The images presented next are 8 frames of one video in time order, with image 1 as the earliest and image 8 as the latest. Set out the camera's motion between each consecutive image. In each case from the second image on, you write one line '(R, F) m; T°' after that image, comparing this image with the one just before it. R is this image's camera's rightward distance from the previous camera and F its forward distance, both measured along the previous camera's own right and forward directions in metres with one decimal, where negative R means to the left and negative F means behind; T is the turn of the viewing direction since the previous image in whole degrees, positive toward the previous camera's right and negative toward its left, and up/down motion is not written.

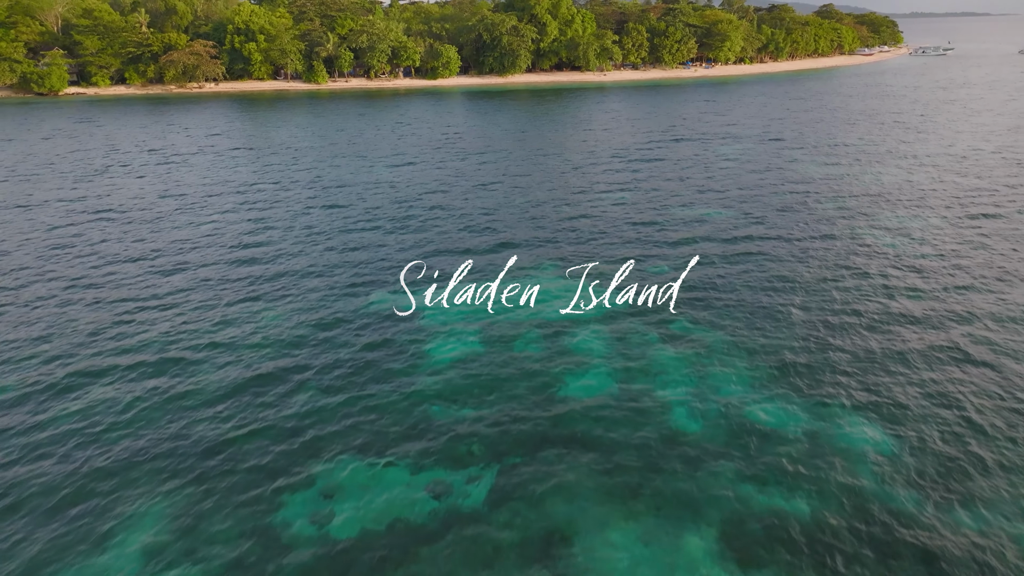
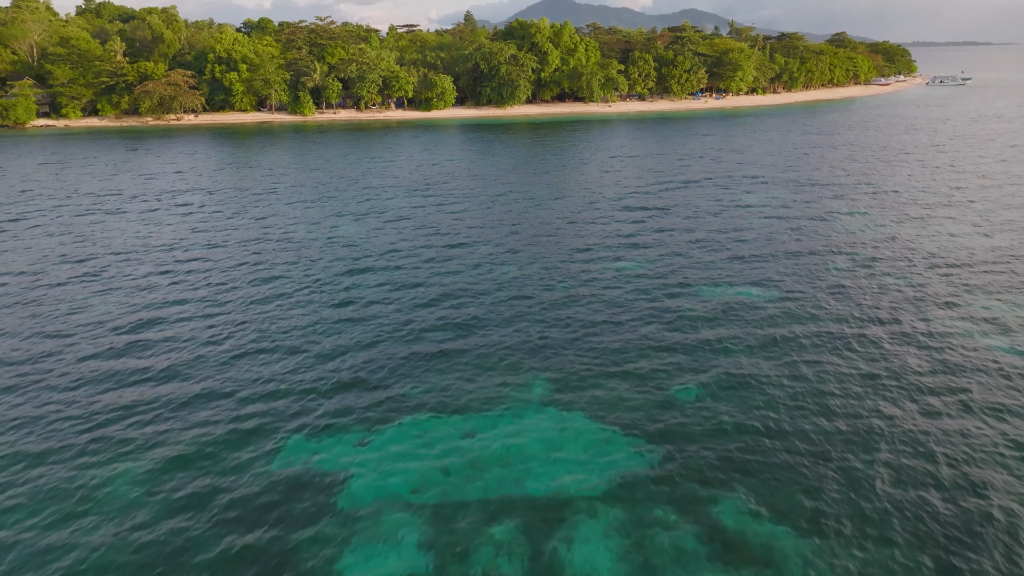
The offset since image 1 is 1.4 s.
(+0.9, +7.3) m; 0°
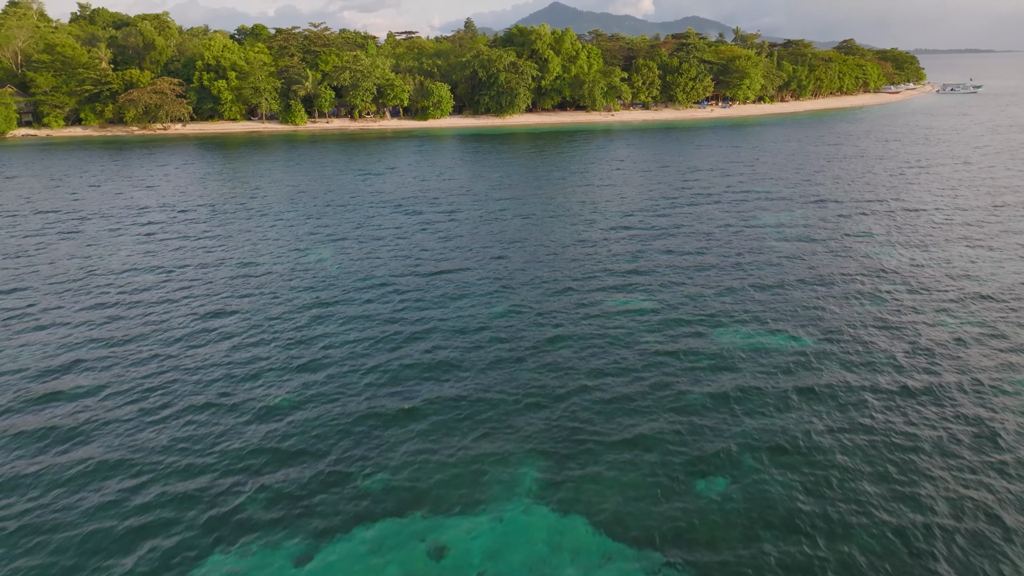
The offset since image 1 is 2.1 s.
(+0.5, +3.8) m; 0°
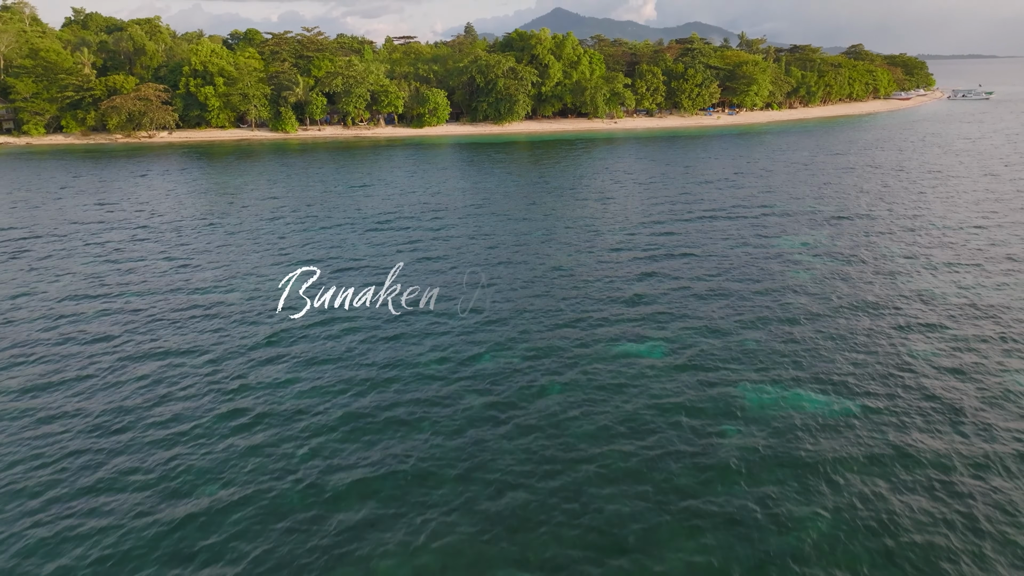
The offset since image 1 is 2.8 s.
(+0.4, +3.9) m; 0°
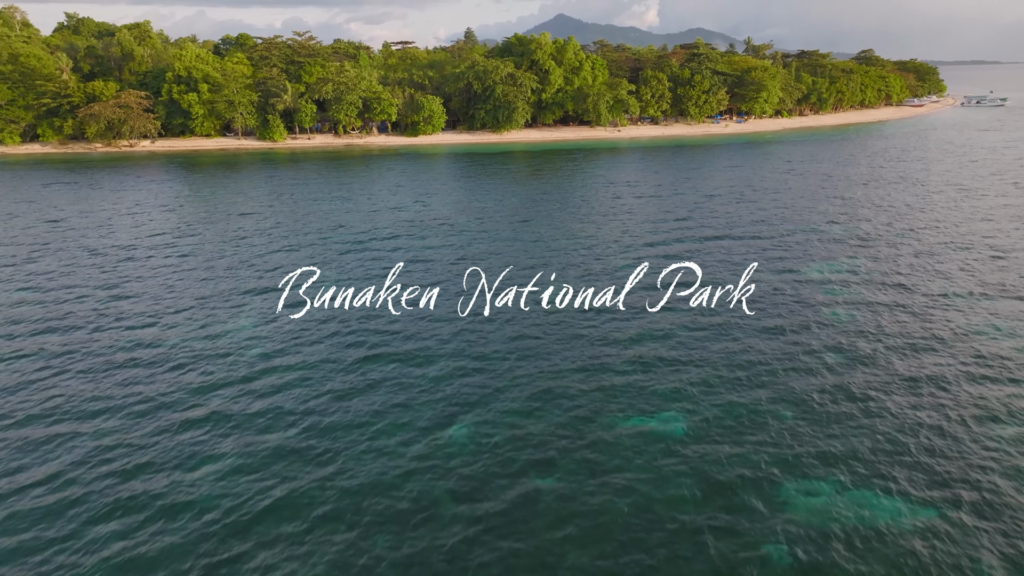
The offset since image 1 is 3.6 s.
(+0.5, +4.5) m; 0°
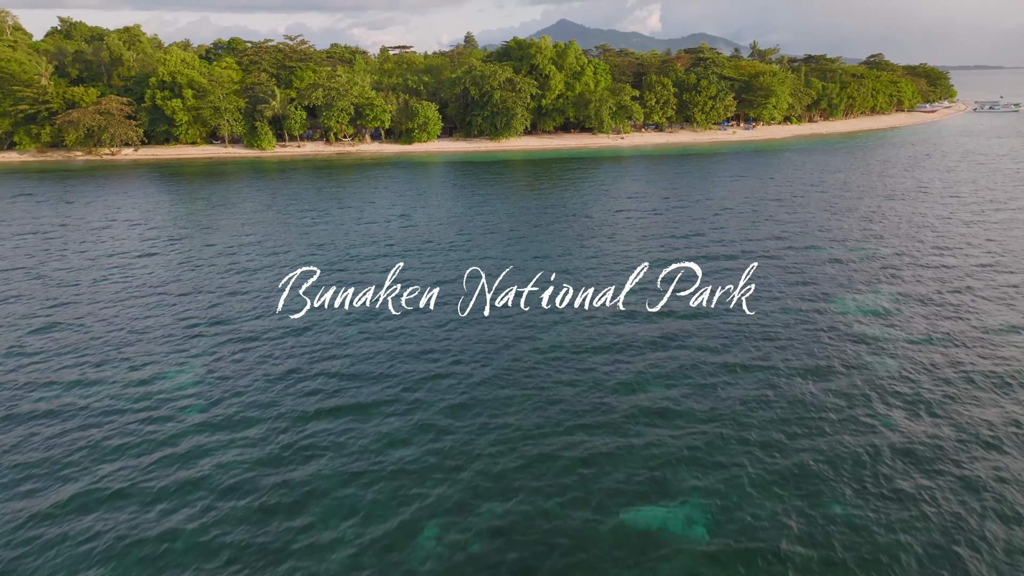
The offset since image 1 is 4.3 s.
(+0.4, +4.0) m; 0°
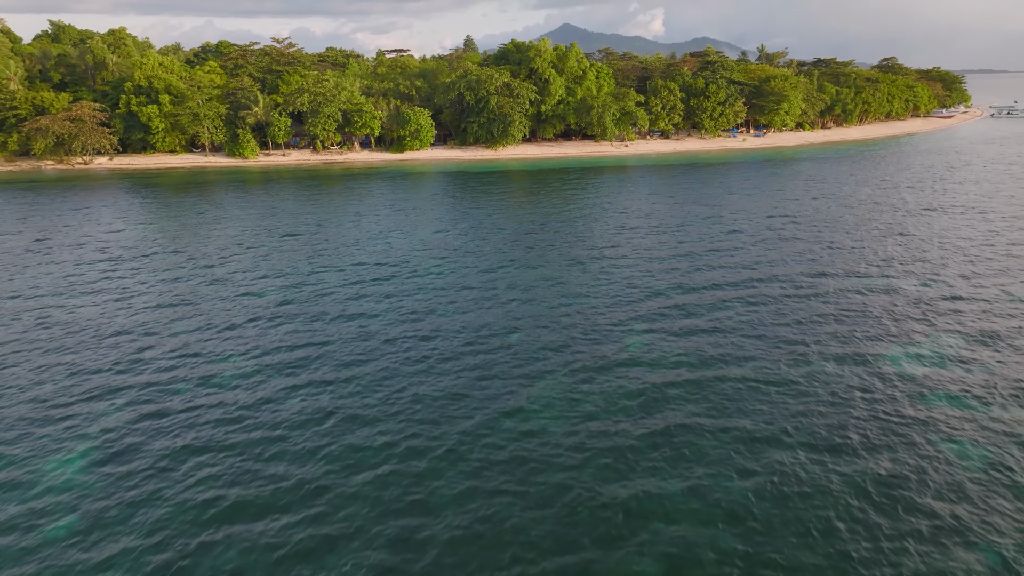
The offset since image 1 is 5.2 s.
(+0.6, +5.2) m; 0°
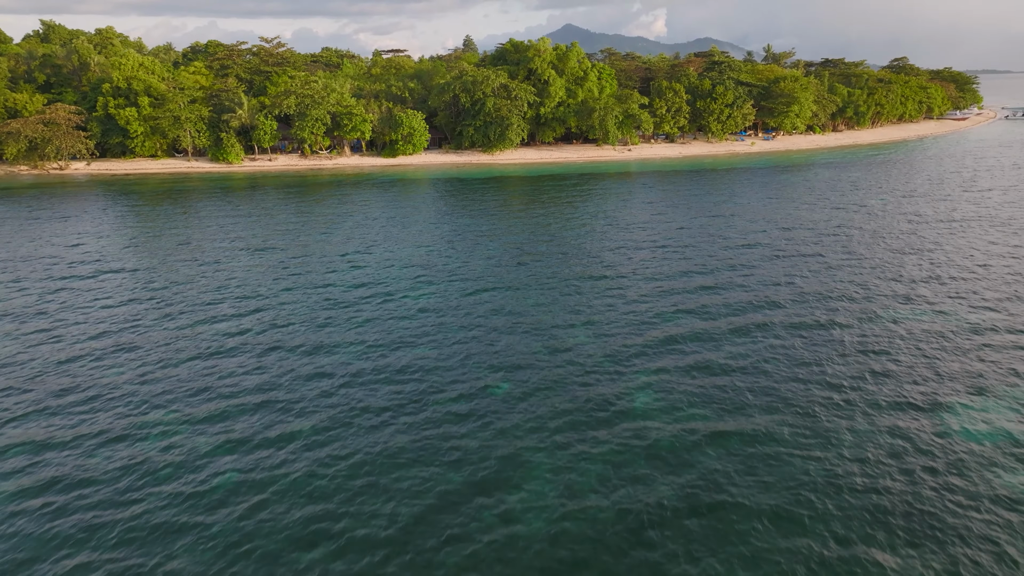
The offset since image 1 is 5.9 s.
(+0.5, +4.1) m; 0°
